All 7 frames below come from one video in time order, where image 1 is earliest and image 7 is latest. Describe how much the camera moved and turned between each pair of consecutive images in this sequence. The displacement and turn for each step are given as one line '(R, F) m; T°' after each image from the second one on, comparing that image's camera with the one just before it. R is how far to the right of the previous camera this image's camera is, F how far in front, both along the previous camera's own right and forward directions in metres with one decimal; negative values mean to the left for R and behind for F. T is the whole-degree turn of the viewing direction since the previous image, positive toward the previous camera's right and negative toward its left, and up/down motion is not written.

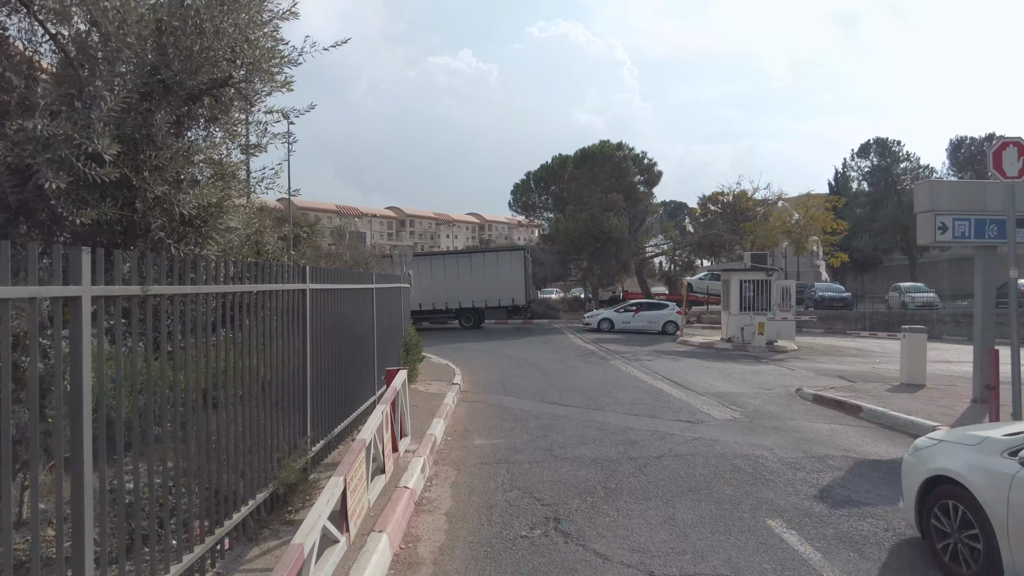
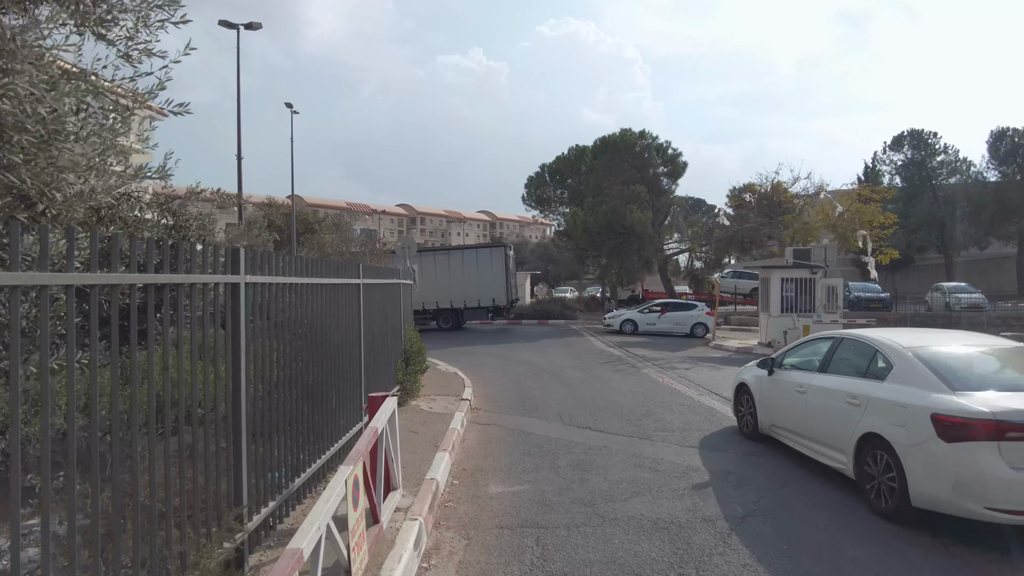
(-0.2, +2.1) m; -1°
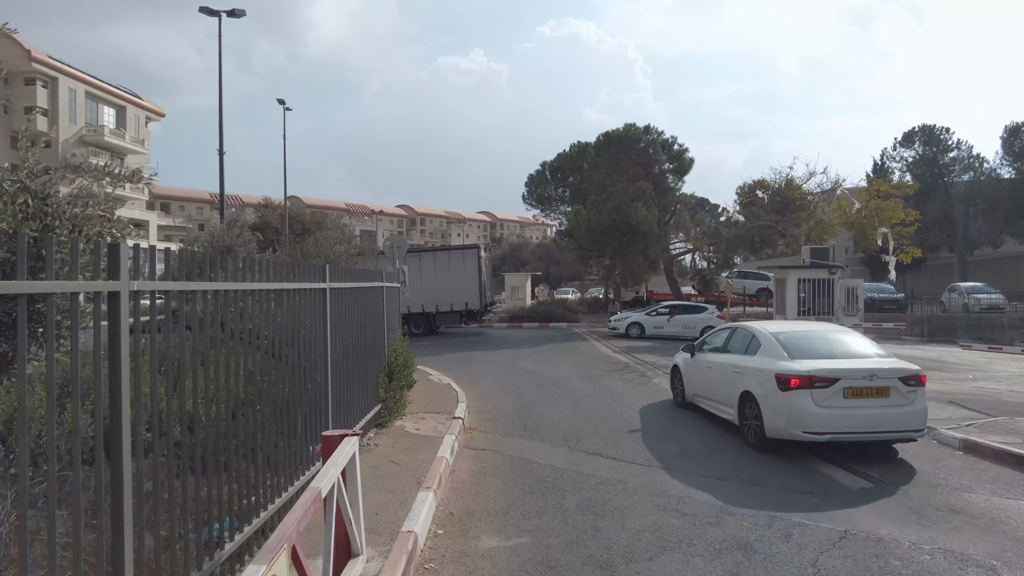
(0.0, +1.2) m; 0°
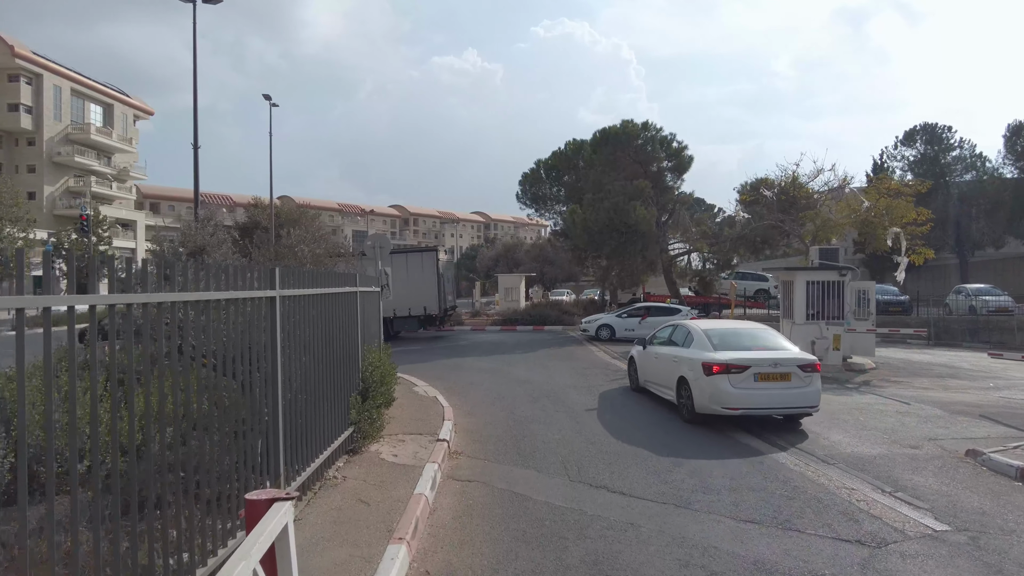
(0.0, +1.1) m; +1°
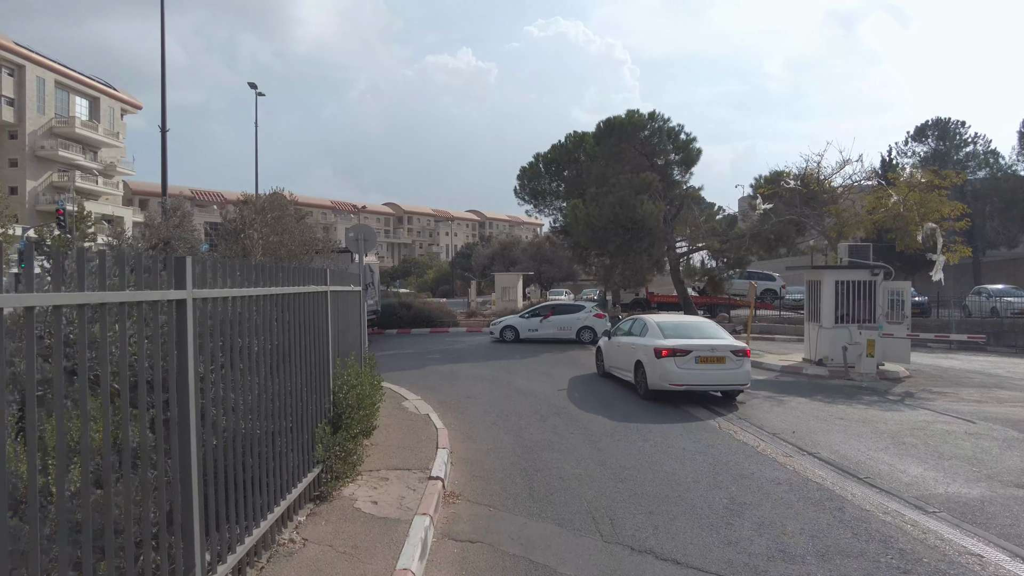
(-0.2, +1.7) m; +1°
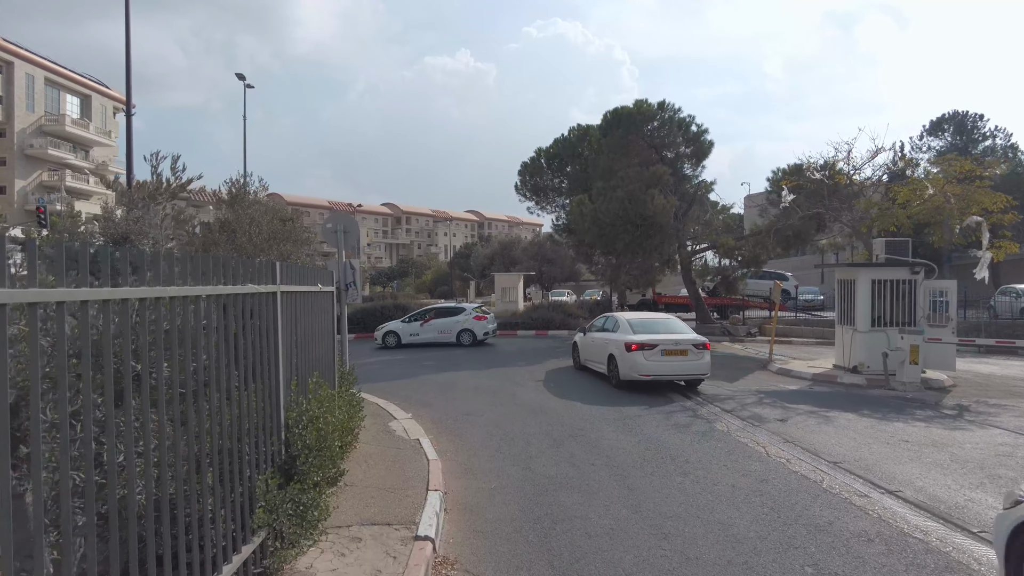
(-0.1, +1.6) m; 0°
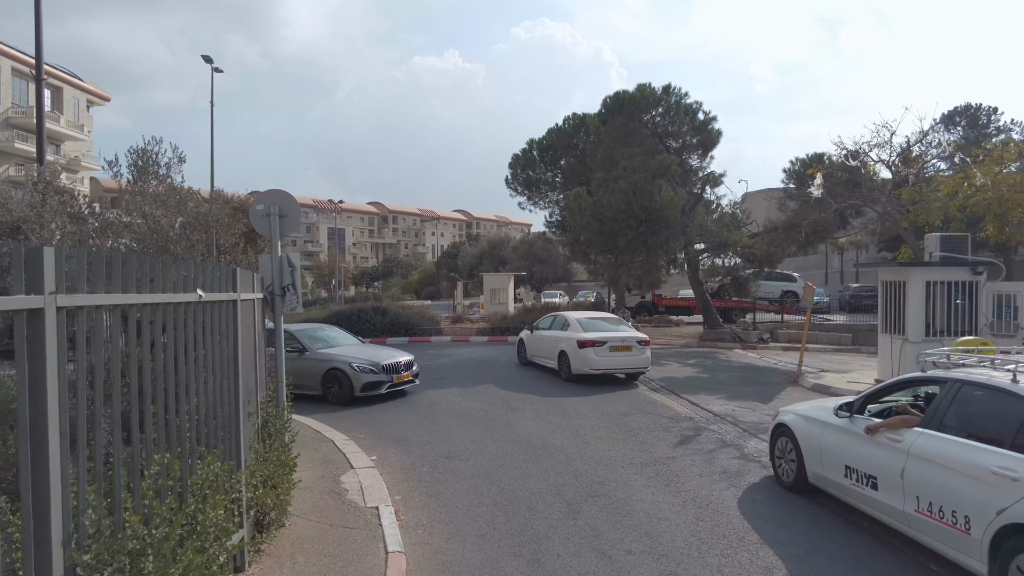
(-0.1, +2.4) m; +1°
